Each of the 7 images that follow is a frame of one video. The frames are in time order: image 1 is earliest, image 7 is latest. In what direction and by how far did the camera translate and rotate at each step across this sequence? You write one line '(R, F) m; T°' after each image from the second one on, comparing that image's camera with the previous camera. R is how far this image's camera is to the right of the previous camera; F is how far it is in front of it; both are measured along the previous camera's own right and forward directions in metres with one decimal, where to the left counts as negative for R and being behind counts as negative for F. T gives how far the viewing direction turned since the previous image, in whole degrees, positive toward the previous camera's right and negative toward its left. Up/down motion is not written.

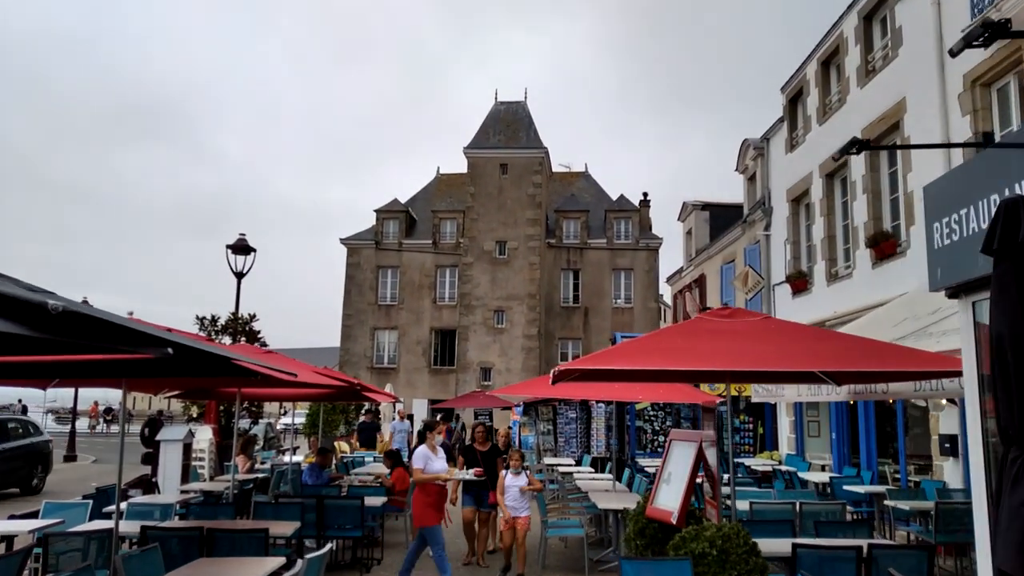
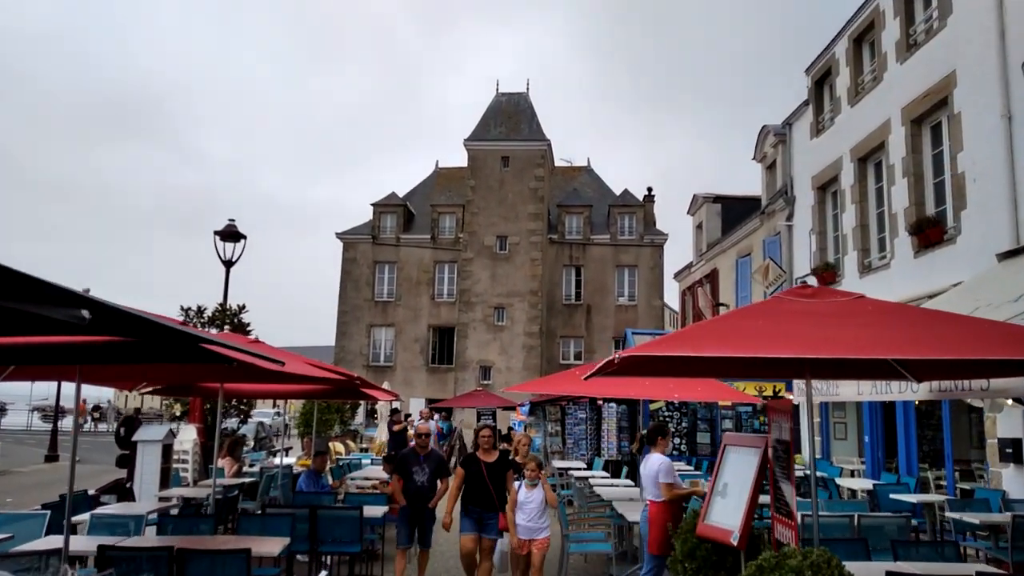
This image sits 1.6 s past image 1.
(-0.3, +1.1) m; 0°
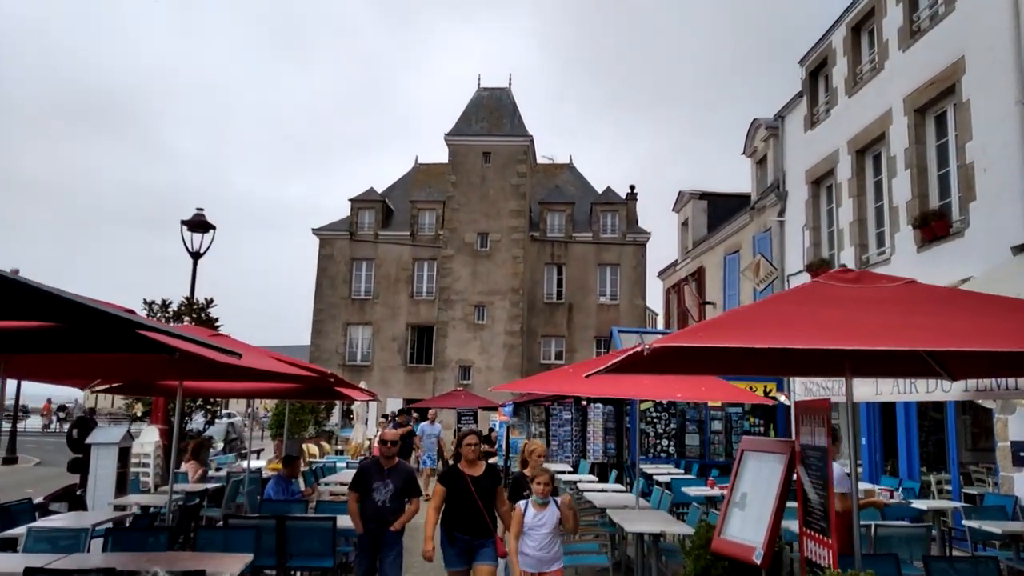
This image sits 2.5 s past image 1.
(-0.1, +0.7) m; +2°
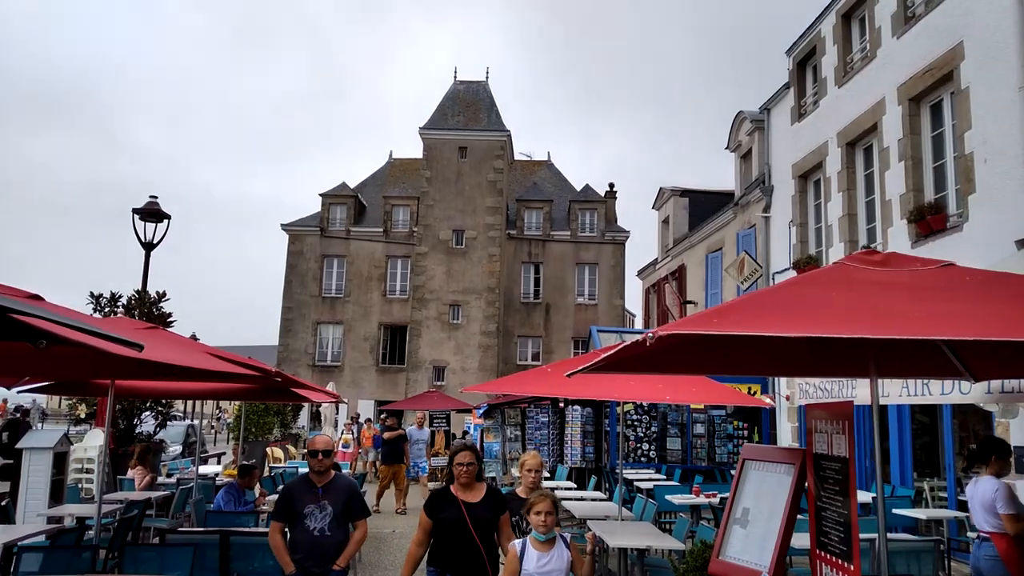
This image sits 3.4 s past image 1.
(0.0, +0.7) m; +2°
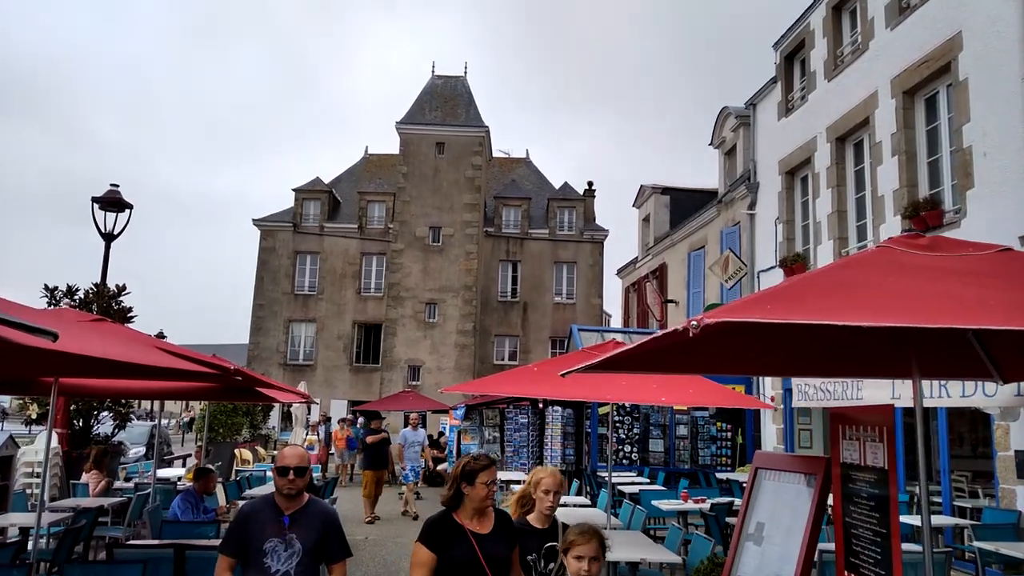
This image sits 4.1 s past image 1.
(-0.1, +0.5) m; +2°
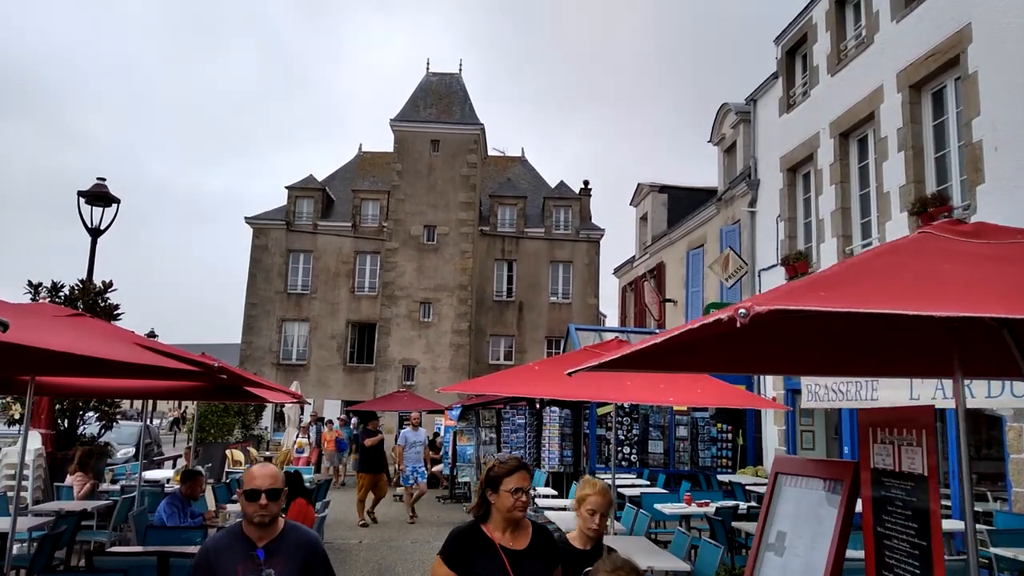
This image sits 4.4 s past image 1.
(-0.1, +0.3) m; 0°
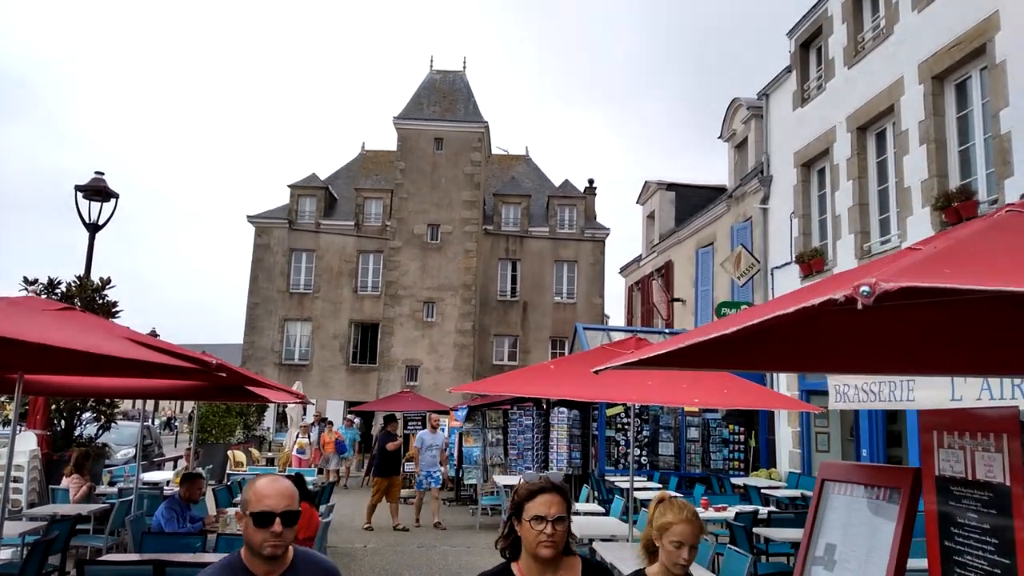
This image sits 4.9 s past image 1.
(-0.1, +0.3) m; 0°
